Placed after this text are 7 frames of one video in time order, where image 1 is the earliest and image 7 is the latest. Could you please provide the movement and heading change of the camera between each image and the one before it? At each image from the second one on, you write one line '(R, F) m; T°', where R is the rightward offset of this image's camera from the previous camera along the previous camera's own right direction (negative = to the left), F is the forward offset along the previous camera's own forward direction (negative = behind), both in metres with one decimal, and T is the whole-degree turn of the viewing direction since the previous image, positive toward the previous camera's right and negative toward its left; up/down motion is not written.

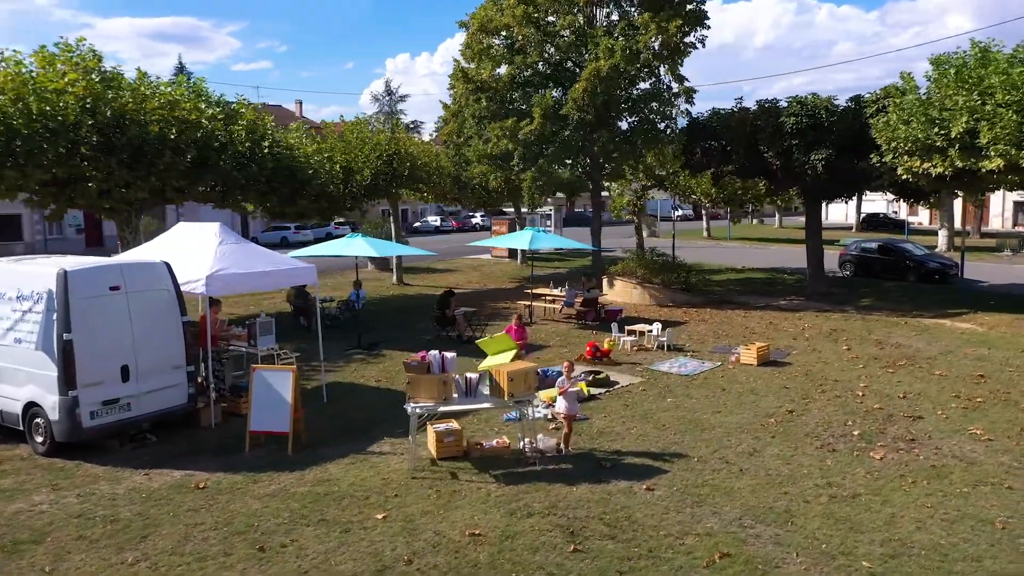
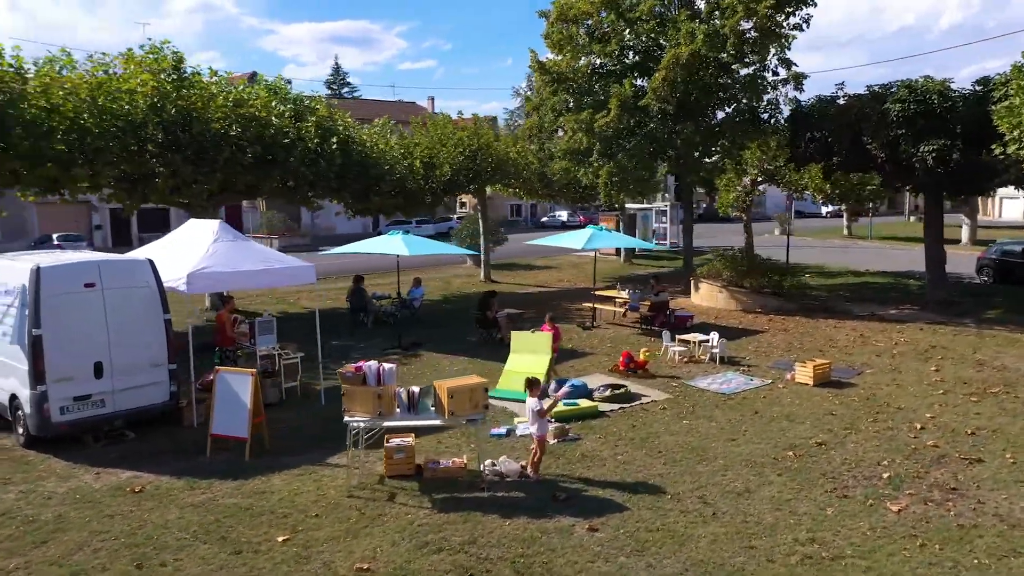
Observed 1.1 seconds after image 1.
(+1.8, +1.0) m; -11°
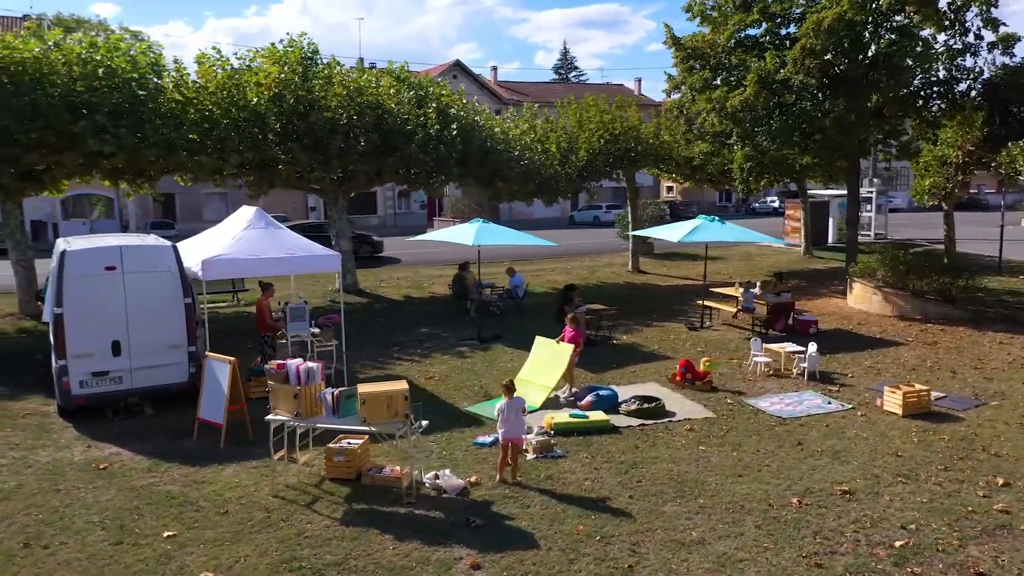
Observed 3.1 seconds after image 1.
(+2.5, +1.1) m; -17°
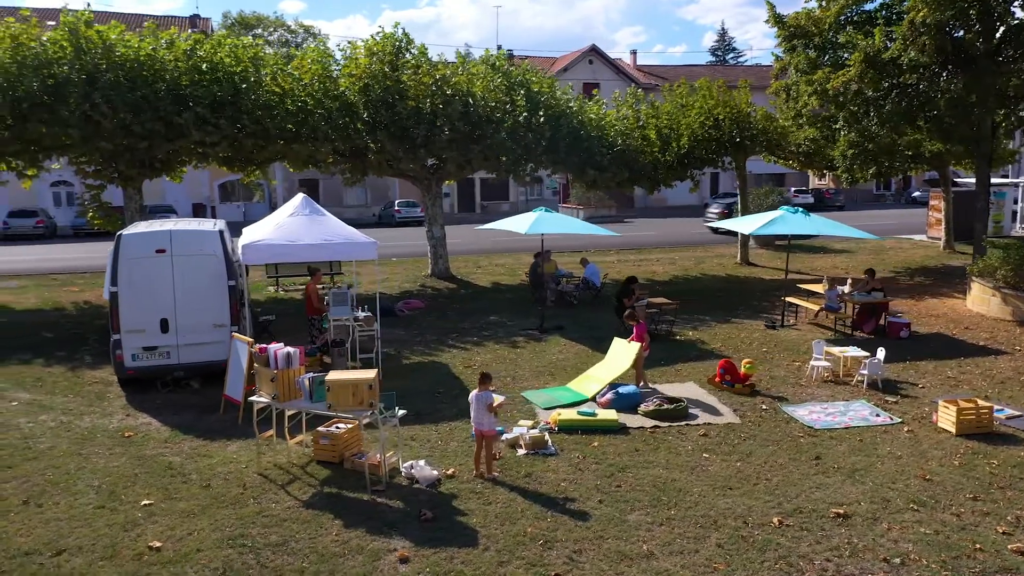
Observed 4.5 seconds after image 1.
(+1.6, +0.3) m; -11°
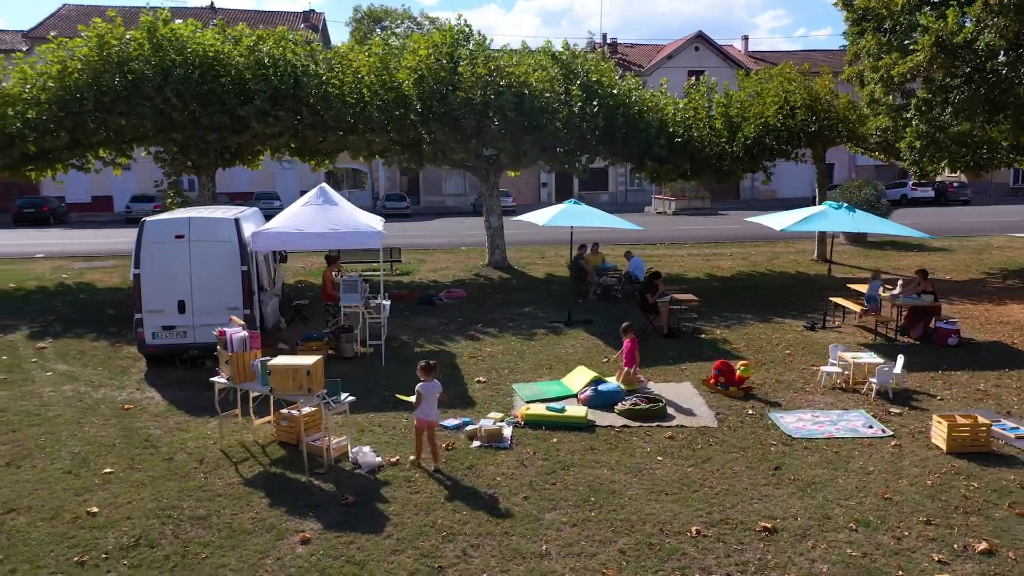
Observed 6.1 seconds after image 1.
(+1.6, +0.1) m; -9°
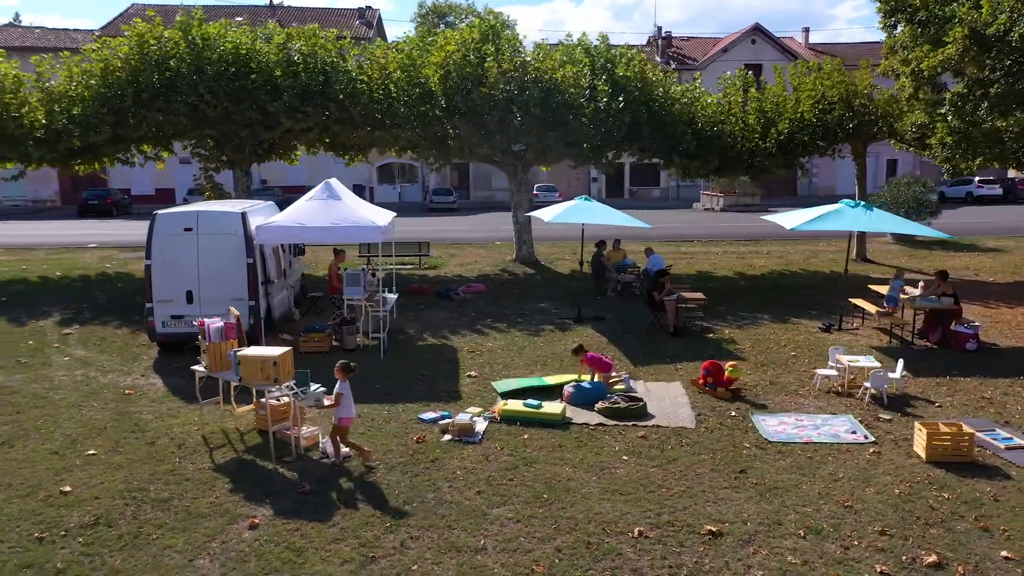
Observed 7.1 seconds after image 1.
(+0.9, 0.0) m; -5°
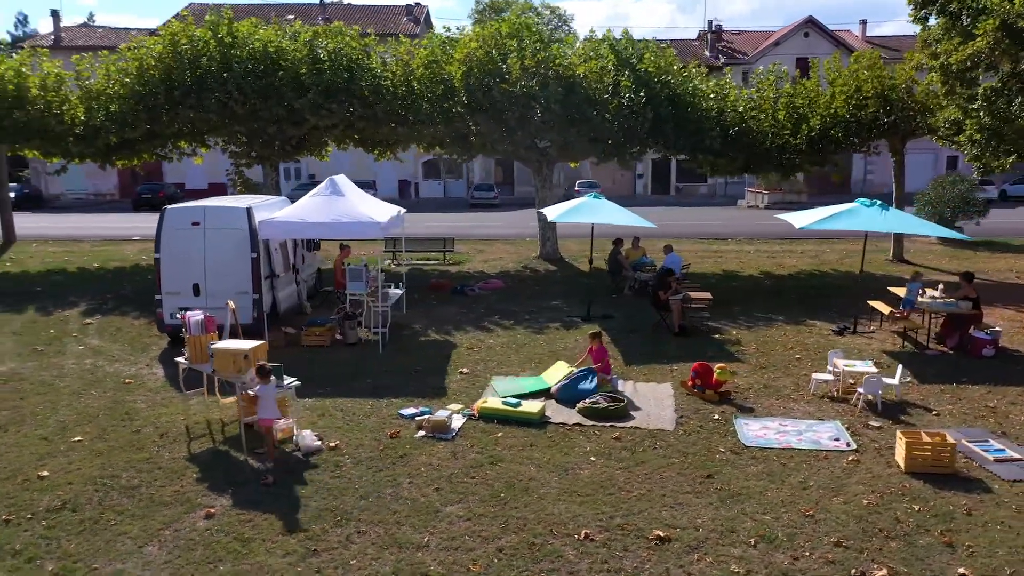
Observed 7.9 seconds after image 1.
(+0.8, +0.1) m; -4°
